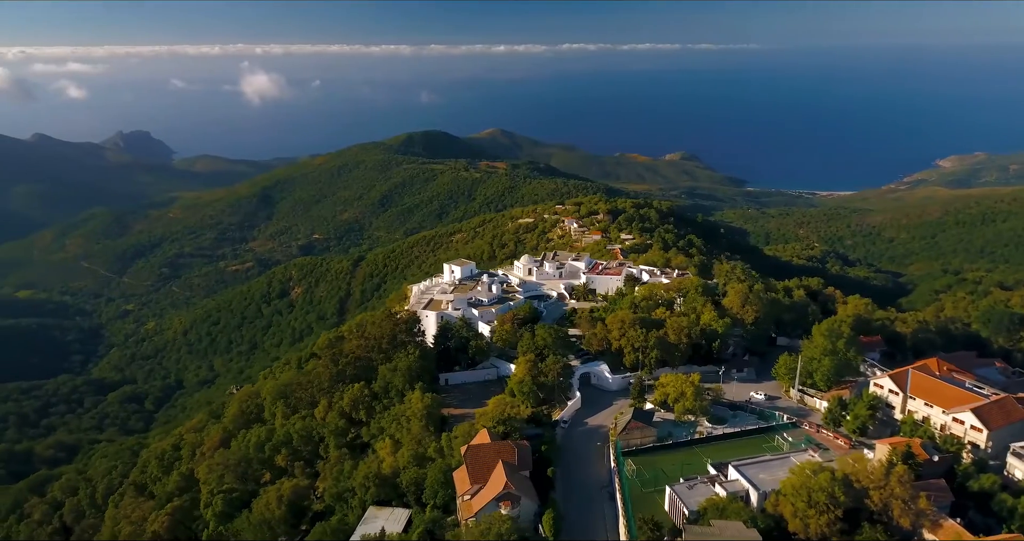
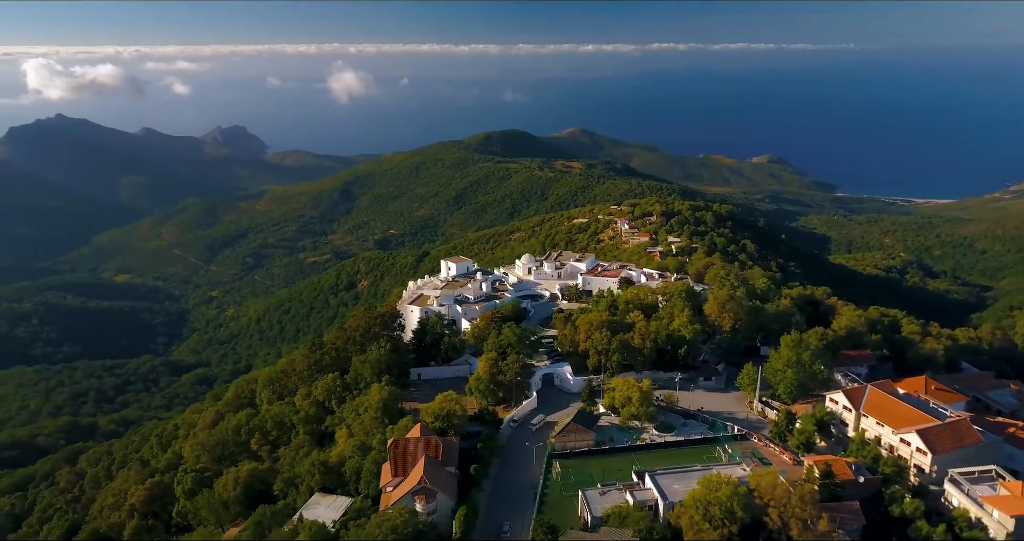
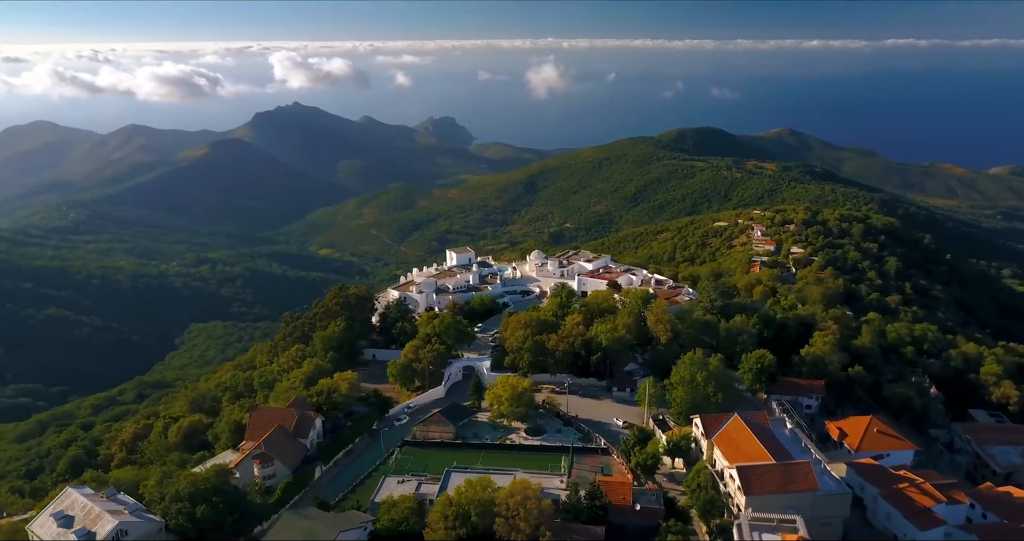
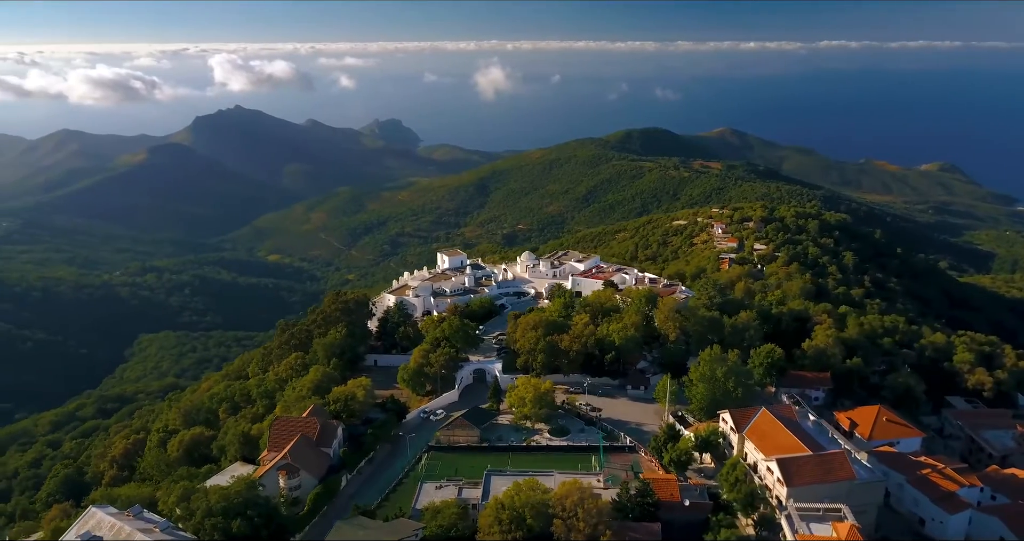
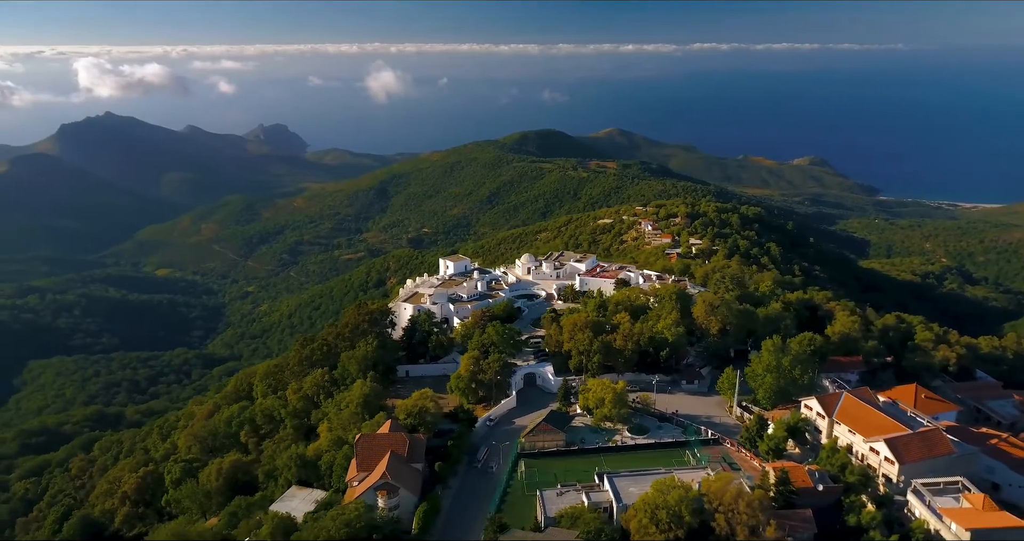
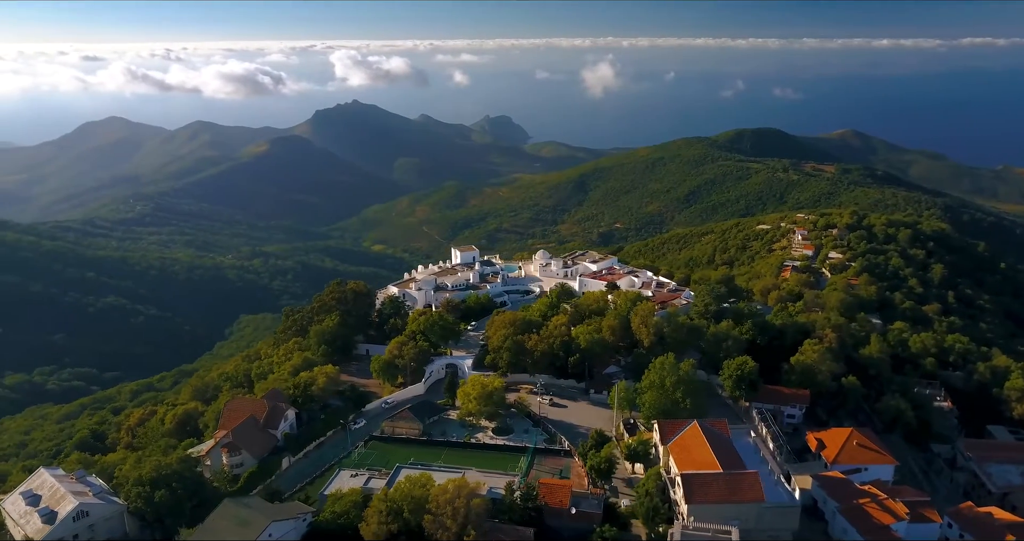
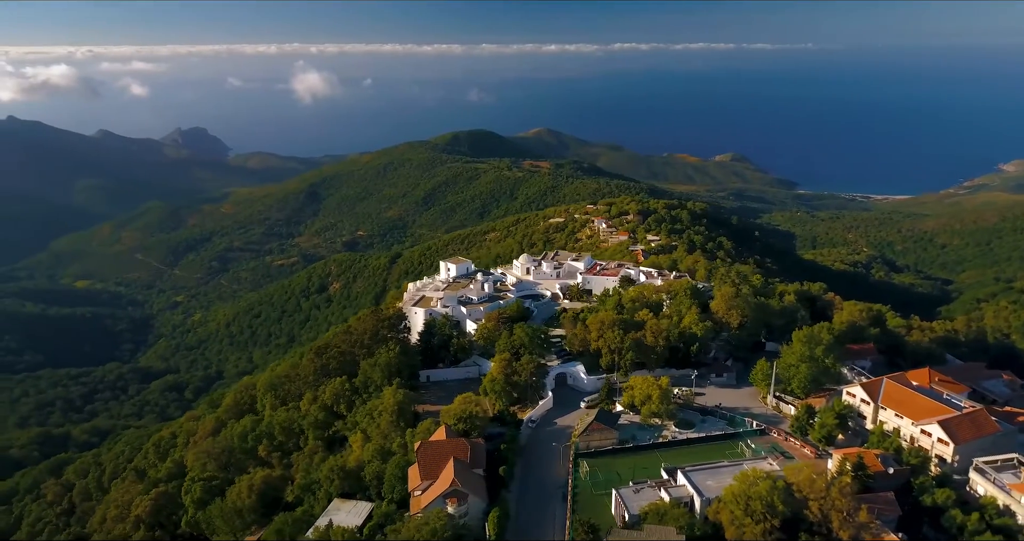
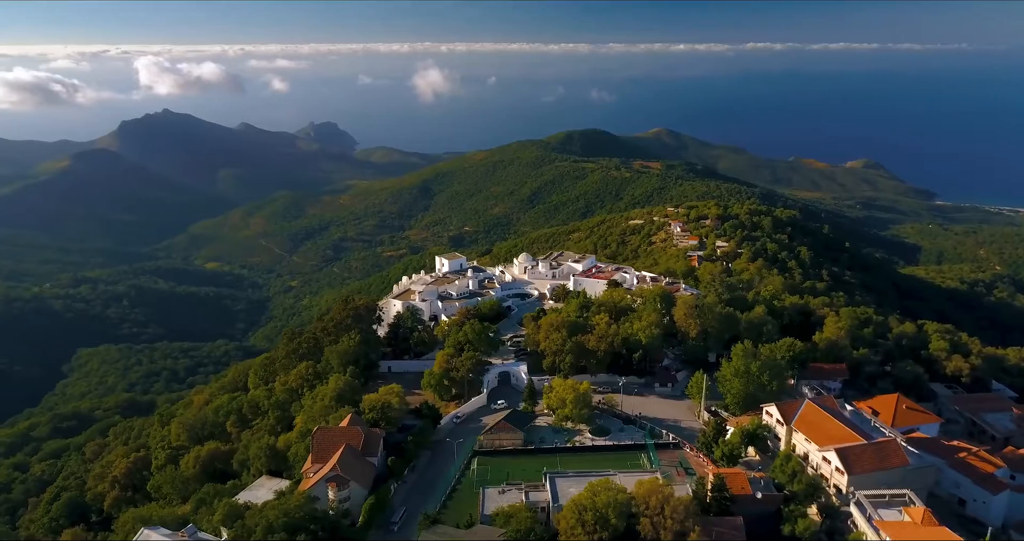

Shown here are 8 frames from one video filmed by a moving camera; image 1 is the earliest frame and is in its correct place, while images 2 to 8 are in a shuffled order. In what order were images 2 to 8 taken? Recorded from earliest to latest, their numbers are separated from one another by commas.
7, 2, 5, 8, 4, 3, 6
